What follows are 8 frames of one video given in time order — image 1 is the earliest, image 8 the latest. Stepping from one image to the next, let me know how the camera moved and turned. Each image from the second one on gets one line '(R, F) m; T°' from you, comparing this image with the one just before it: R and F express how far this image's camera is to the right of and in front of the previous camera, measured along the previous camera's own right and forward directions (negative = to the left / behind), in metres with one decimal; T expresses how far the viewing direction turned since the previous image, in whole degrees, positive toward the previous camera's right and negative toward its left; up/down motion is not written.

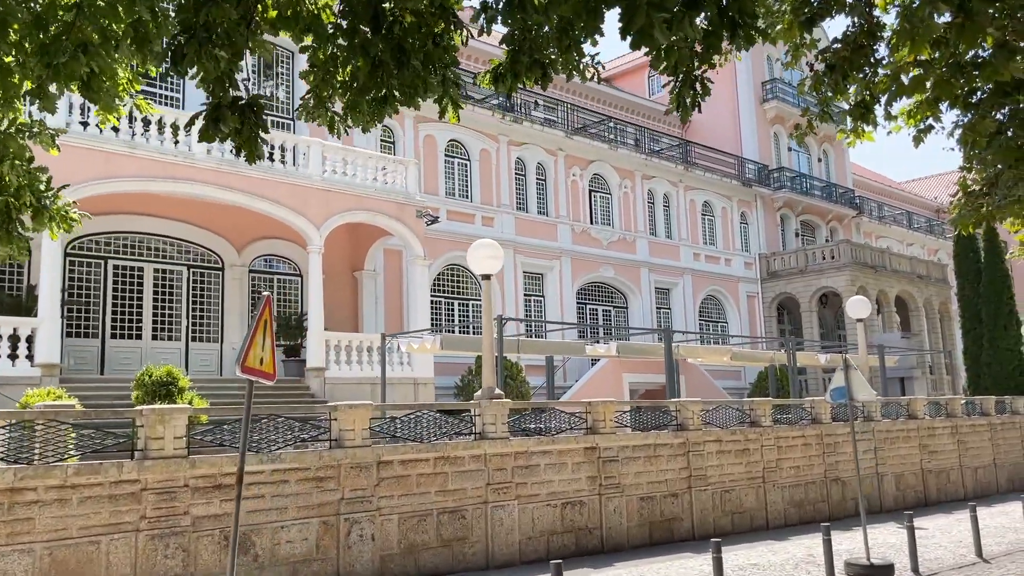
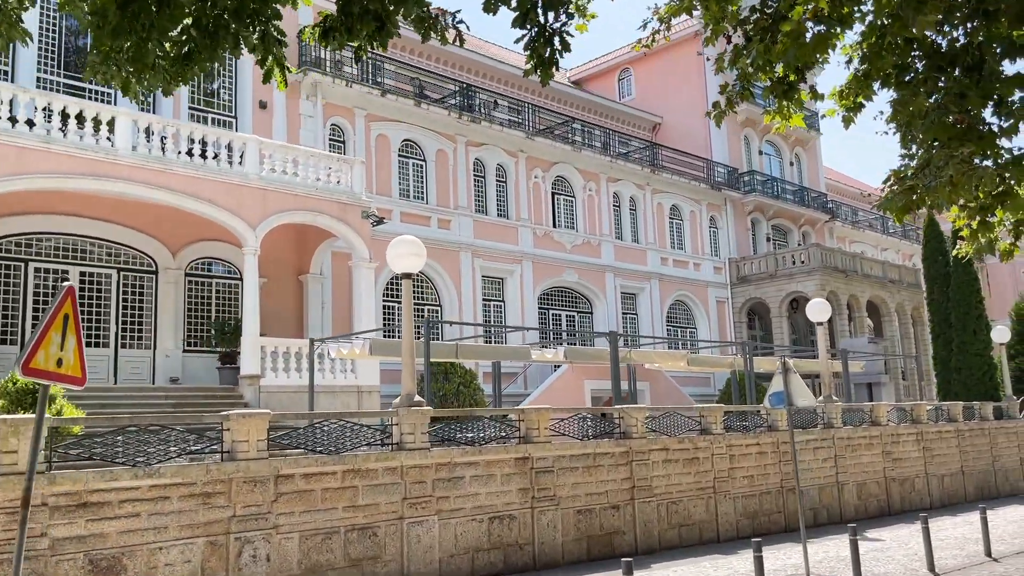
(+0.8, +0.7) m; +1°
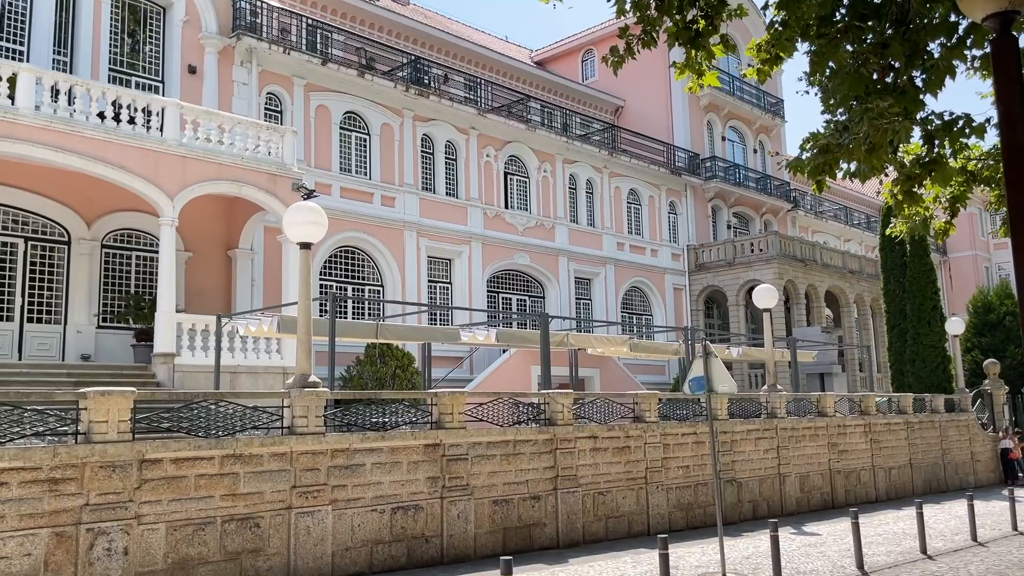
(+0.8, +0.8) m; +2°
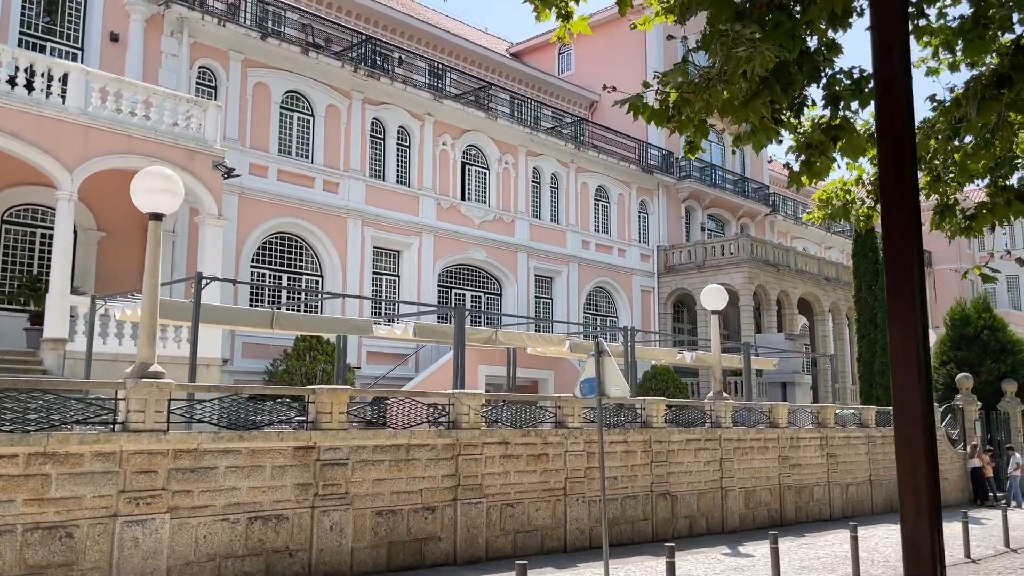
(+1.3, +1.2) m; 0°
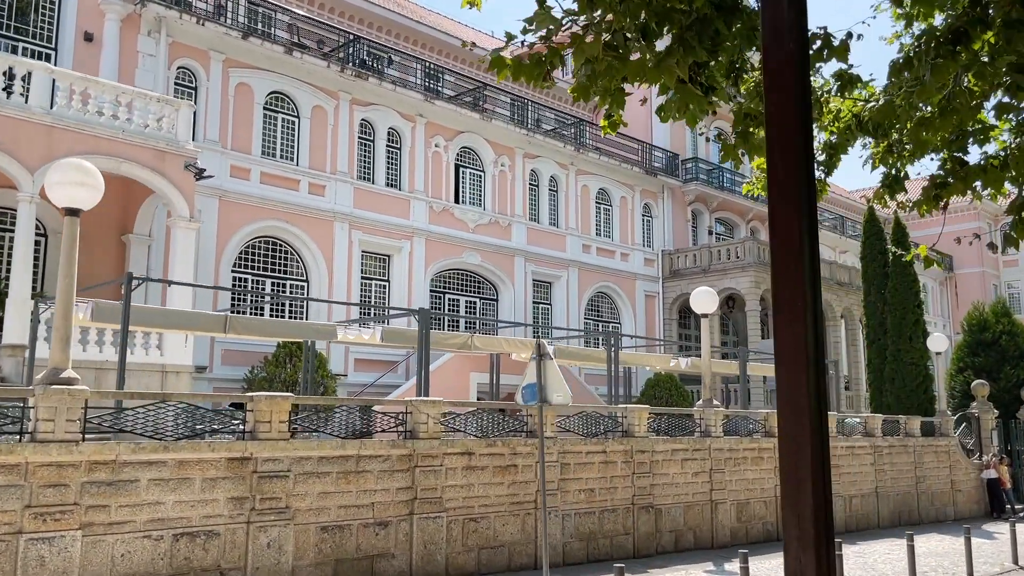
(+0.8, +0.7) m; -1°
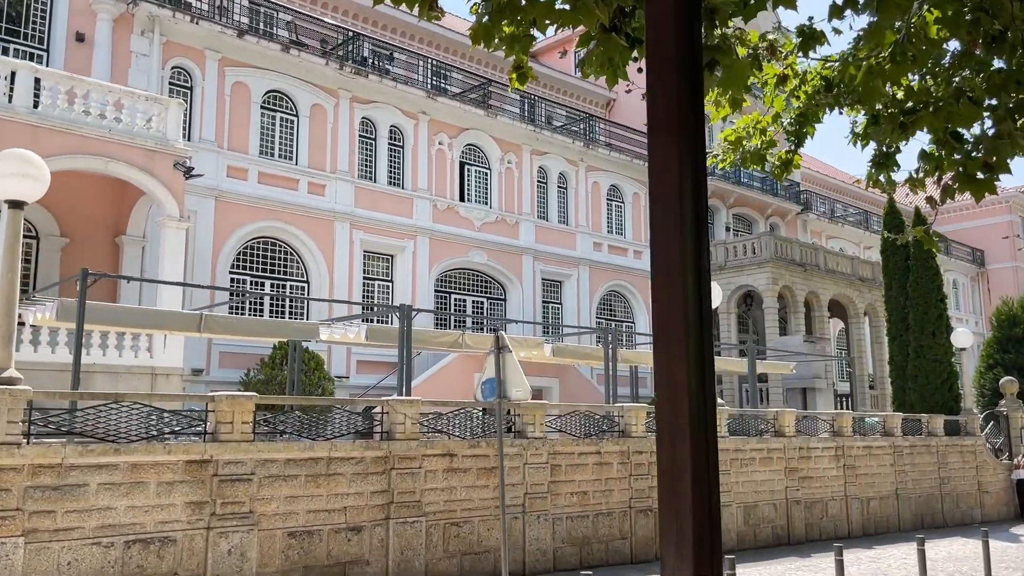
(+0.6, +0.5) m; -2°
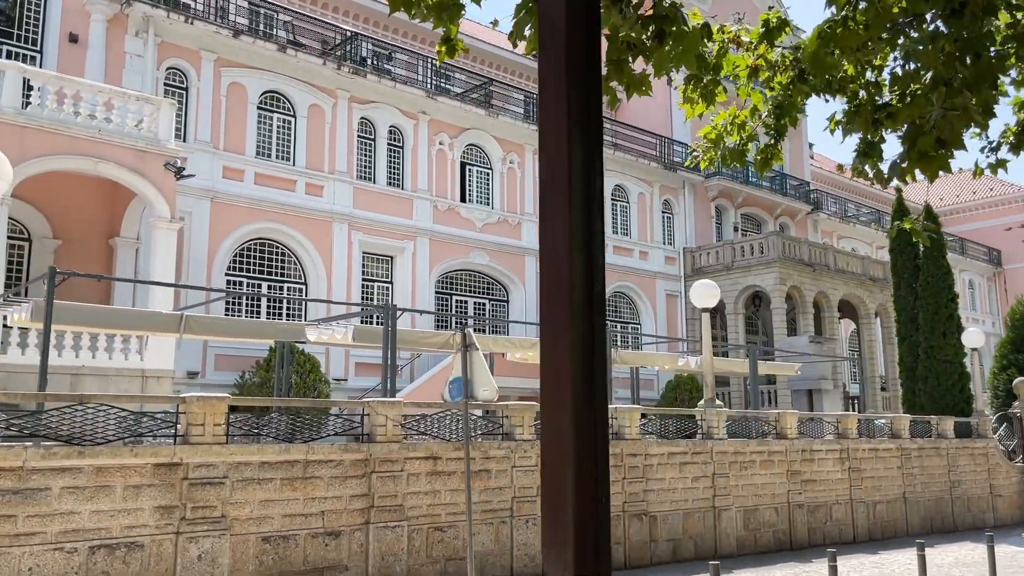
(+0.4, +0.3) m; -1°
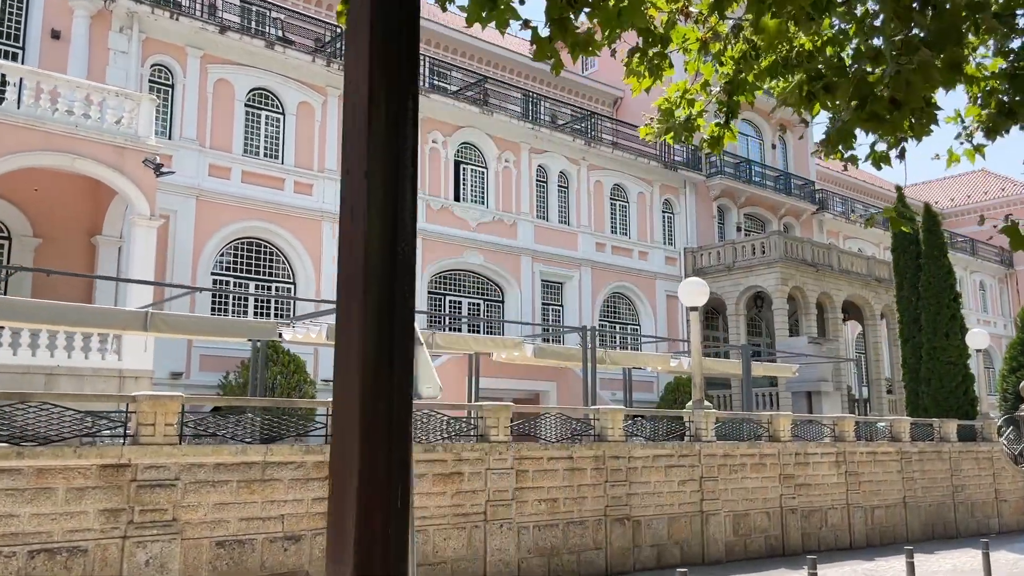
(+0.5, +0.4) m; -1°
